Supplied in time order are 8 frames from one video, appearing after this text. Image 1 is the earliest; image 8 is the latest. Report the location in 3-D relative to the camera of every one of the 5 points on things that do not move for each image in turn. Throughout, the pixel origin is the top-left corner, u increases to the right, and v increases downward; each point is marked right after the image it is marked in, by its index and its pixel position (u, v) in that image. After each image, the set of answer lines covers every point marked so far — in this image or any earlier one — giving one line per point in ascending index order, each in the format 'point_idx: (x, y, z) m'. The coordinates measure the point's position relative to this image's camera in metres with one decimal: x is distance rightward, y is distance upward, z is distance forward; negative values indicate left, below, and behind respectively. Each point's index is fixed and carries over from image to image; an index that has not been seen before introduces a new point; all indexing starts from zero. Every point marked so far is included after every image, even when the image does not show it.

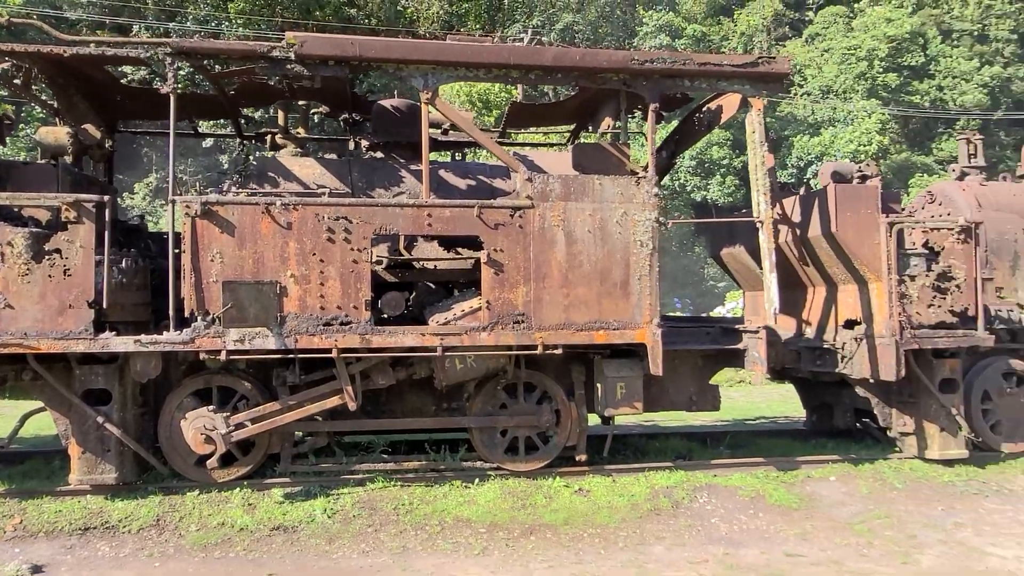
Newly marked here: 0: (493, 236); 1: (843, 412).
0: (-0.2, +0.4, +6.0) m
1: (+3.7, -1.4, +7.9) m
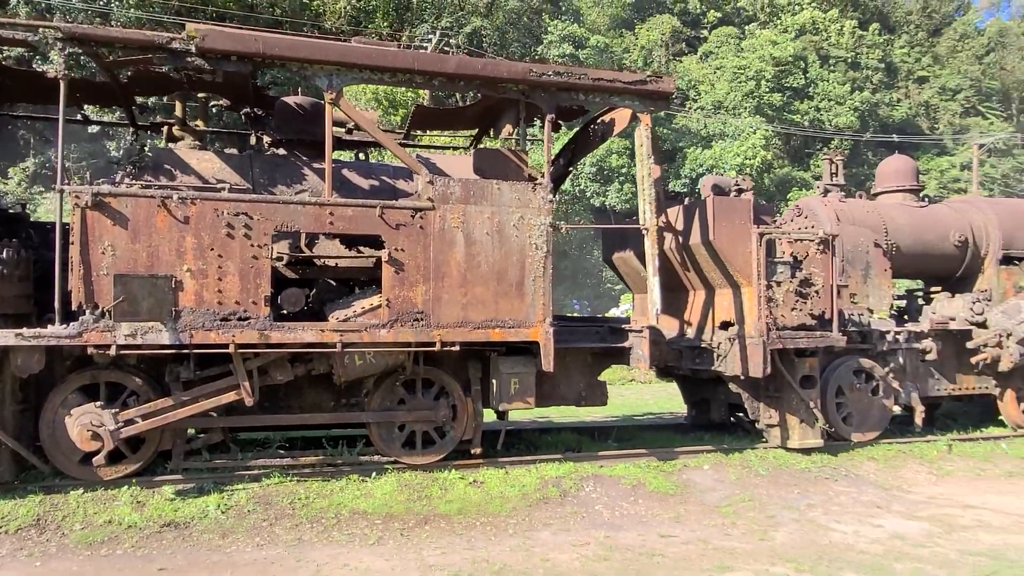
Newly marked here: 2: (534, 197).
0: (-1.0, +0.5, +6.1) m
1: (+2.5, -1.4, +8.5) m
2: (+0.2, +0.8, +6.5) m
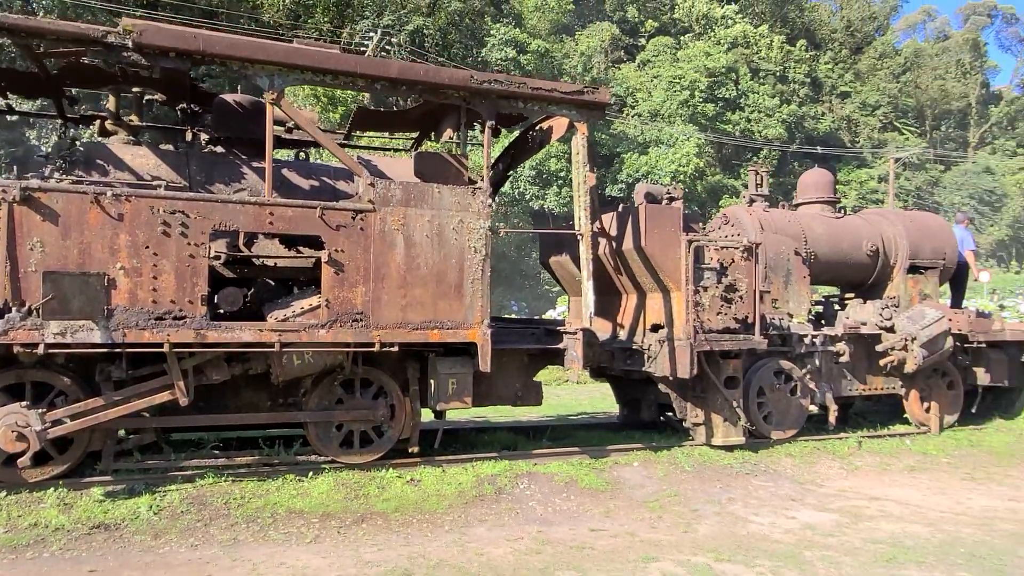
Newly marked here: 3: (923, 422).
0: (-1.5, +0.4, +6.2) m
1: (+1.7, -1.5, +8.9) m
2: (-0.4, +0.8, +6.7) m
3: (+5.3, -1.7, +9.2) m
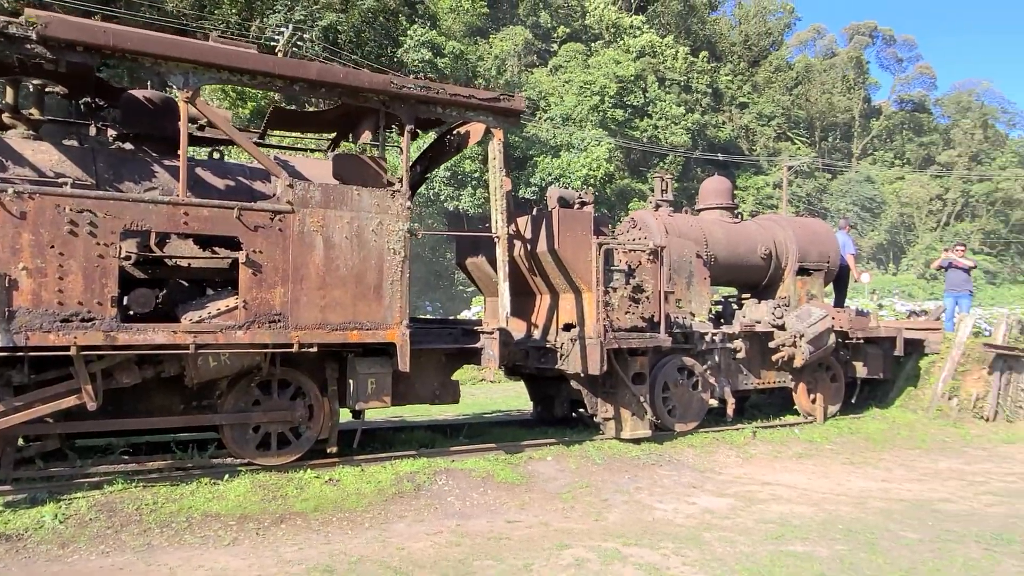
0: (-2.3, +0.4, +6.2) m
1: (+0.6, -1.5, +9.2) m
2: (-1.1, +0.8, +6.8) m
3: (+4.2, -1.8, +10.0) m
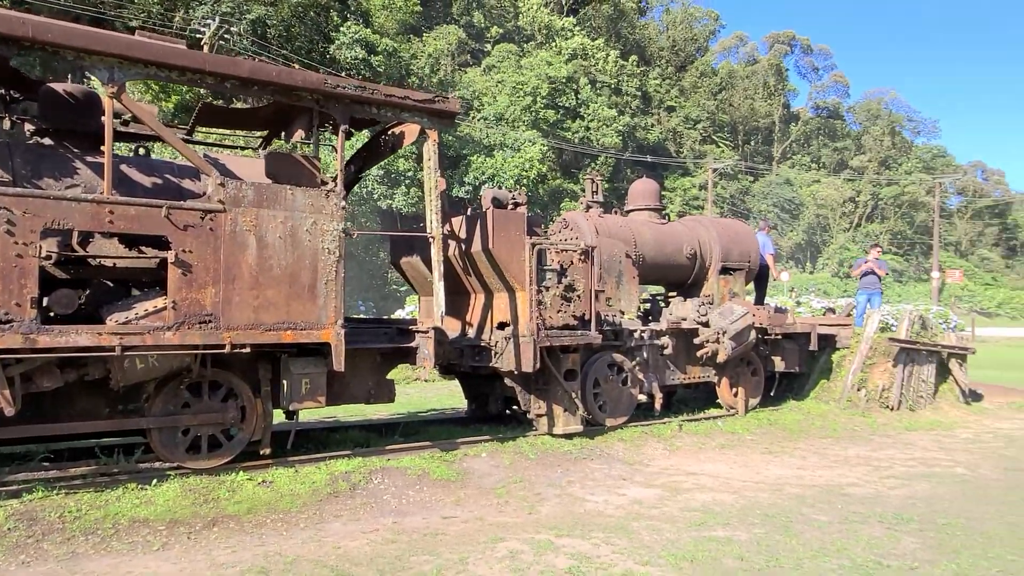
0: (-2.8, +0.4, +6.1) m
1: (-0.2, -1.5, +9.4) m
2: (-1.8, +0.8, +6.8) m
3: (+3.2, -1.7, +10.5) m
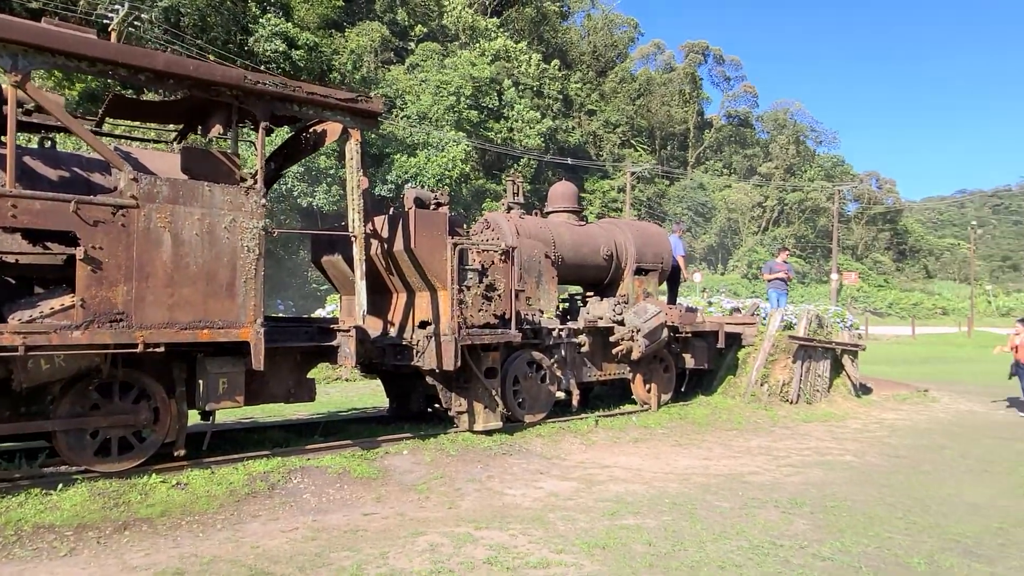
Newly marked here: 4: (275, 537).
0: (-3.5, +0.5, +5.9) m
1: (-1.3, -1.5, +9.5) m
2: (-2.5, +0.8, +6.7) m
3: (+2.0, -1.7, +11.0) m
4: (-1.9, -2.0, +5.6) m
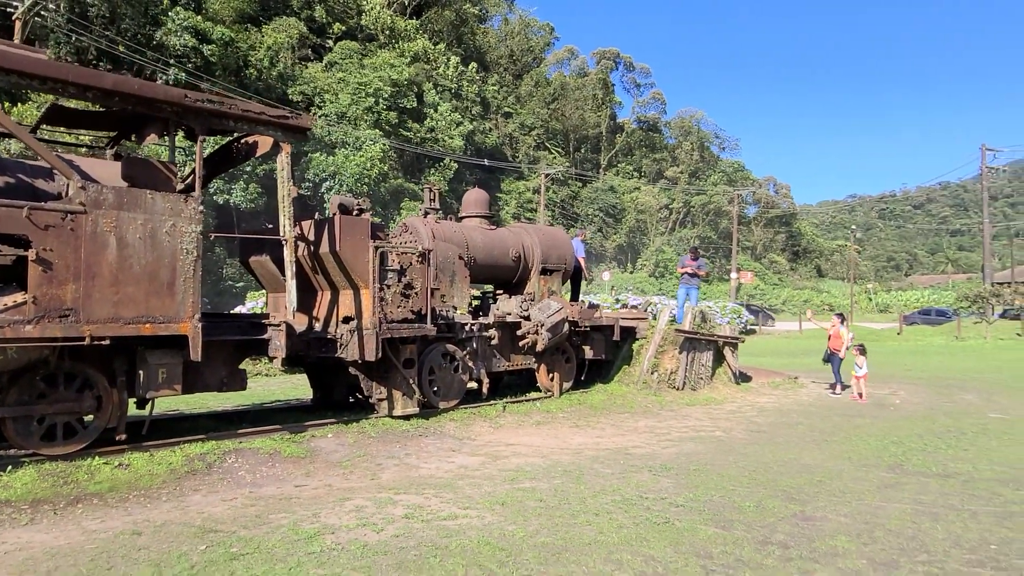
0: (-4.3, +0.5, +6.5) m
1: (-2.5, -1.4, +10.3) m
2: (-3.4, +0.8, +7.4) m
3: (+0.6, -1.7, +12.2) m
4: (-2.6, -1.9, +6.4) m
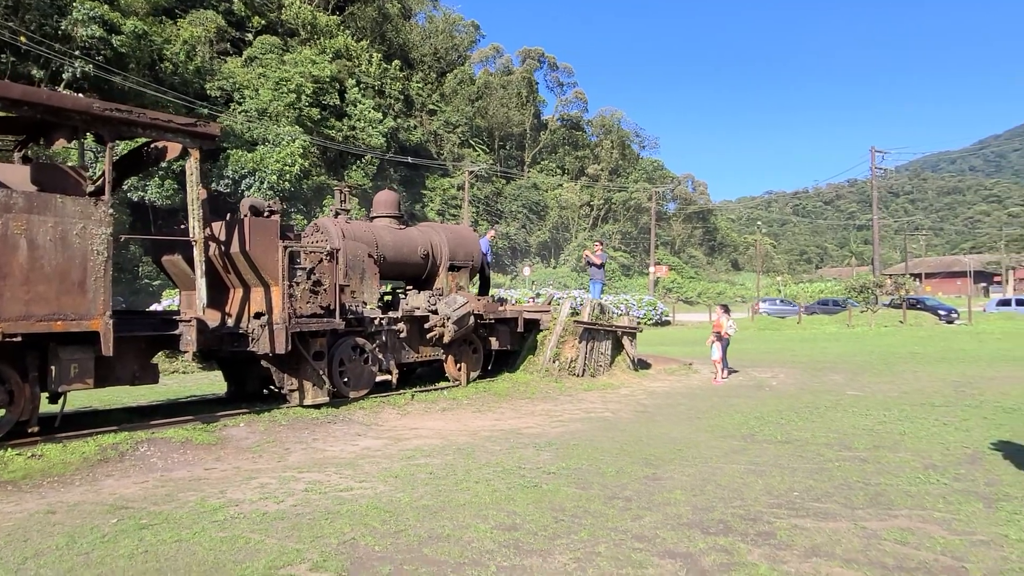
0: (-5.4, +0.5, +6.8) m
1: (-4.0, -1.4, +10.8) m
2: (-4.6, +0.9, +7.8) m
3: (-1.0, -1.6, +13.0) m
4: (-3.7, -1.9, +6.9) m
